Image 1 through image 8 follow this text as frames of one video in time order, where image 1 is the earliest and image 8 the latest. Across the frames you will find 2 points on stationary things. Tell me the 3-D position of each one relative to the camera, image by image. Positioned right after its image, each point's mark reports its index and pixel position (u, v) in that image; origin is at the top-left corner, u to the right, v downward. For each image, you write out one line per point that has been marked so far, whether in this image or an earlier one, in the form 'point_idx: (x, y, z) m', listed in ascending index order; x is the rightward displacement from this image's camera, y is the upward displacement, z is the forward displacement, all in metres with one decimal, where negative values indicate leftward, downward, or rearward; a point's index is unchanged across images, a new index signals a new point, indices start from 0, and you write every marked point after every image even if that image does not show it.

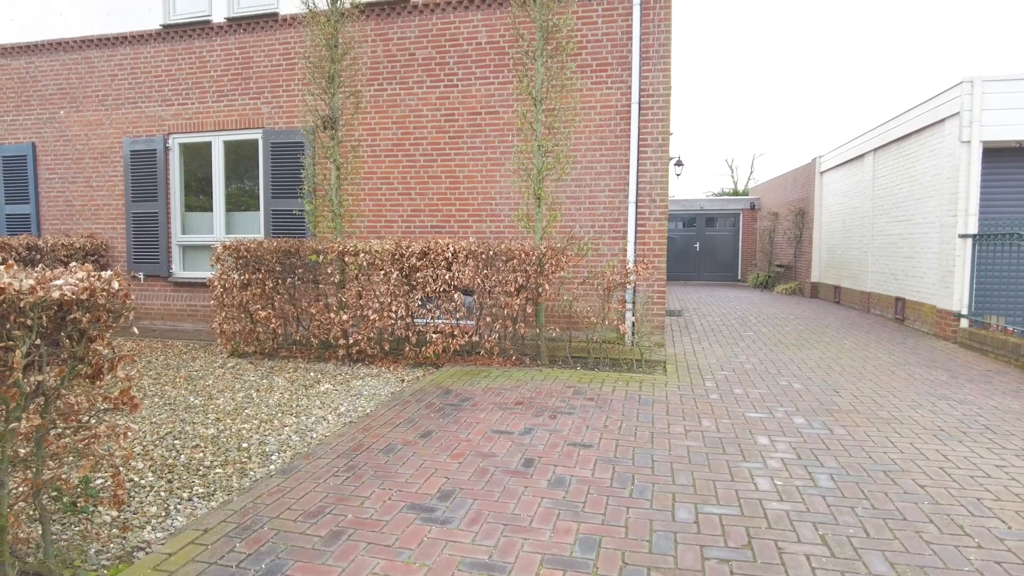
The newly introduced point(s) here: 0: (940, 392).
0: (+3.7, -0.9, +5.3) m
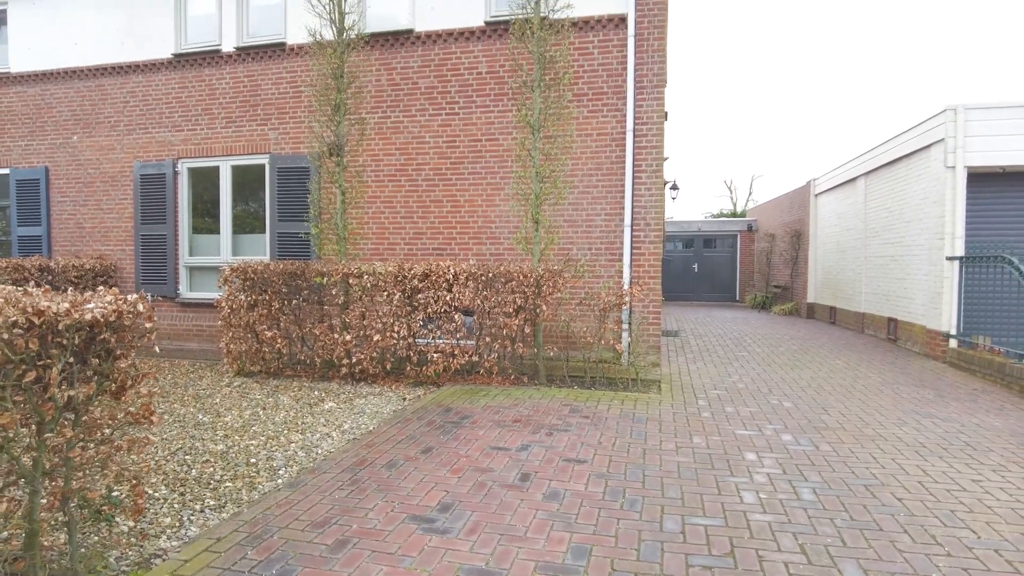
0: (+3.6, -1.1, +5.5) m
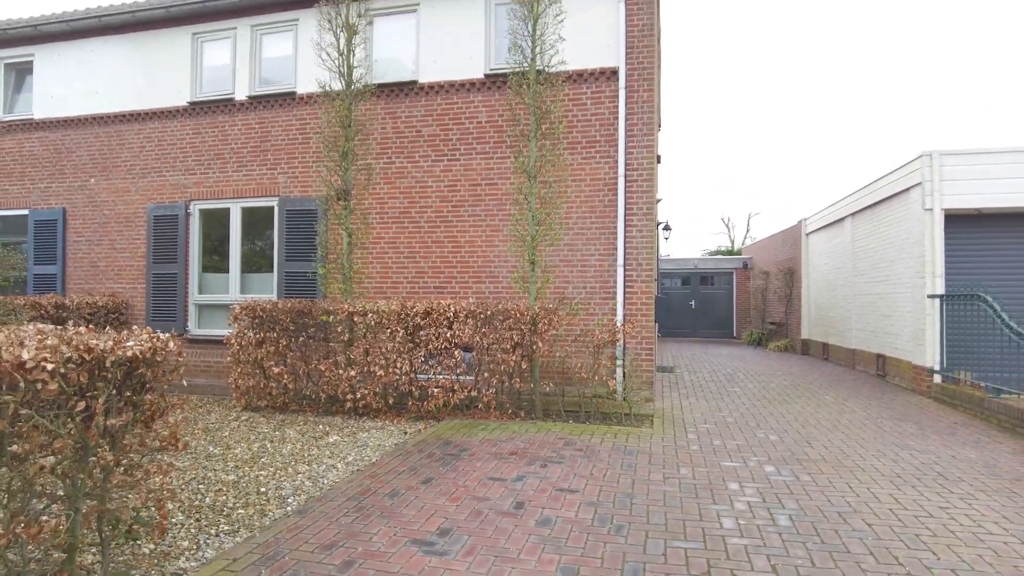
0: (+3.6, -1.4, +5.7) m
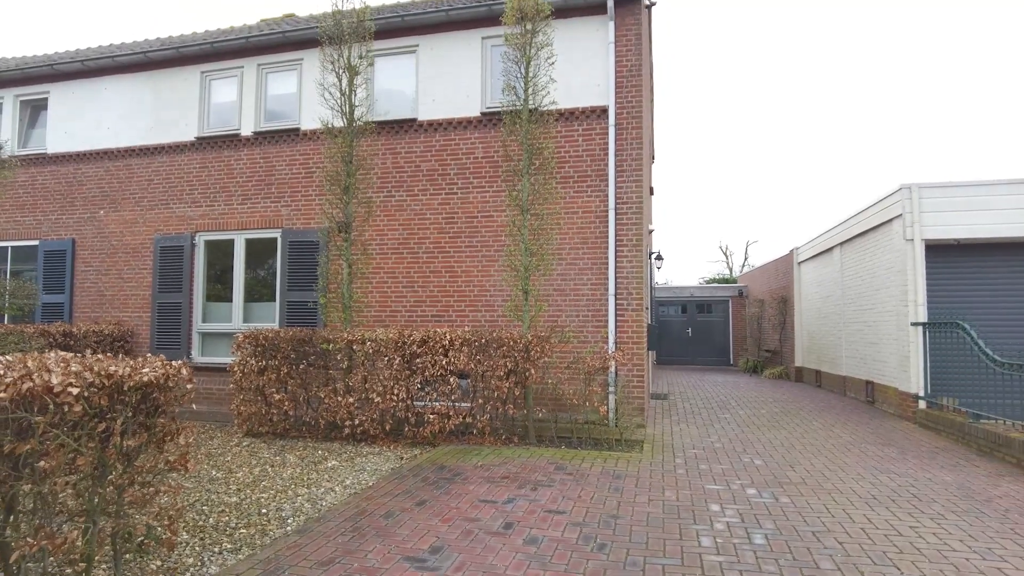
0: (+3.5, -1.7, +5.9) m
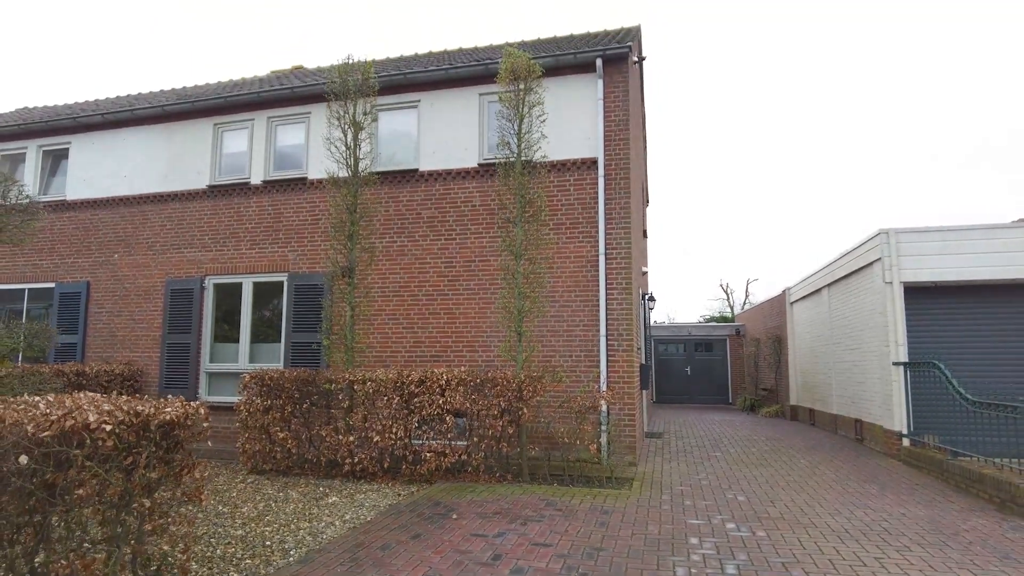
0: (+3.5, -2.1, +6.1) m
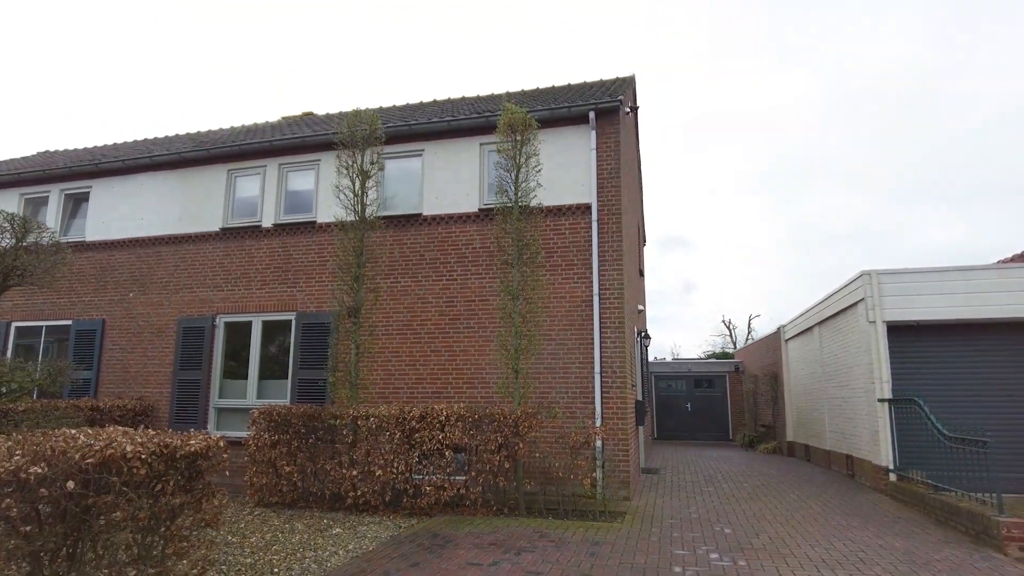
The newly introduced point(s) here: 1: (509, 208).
0: (+3.4, -2.5, +6.4) m
1: (0.0, +1.1, +8.7) m
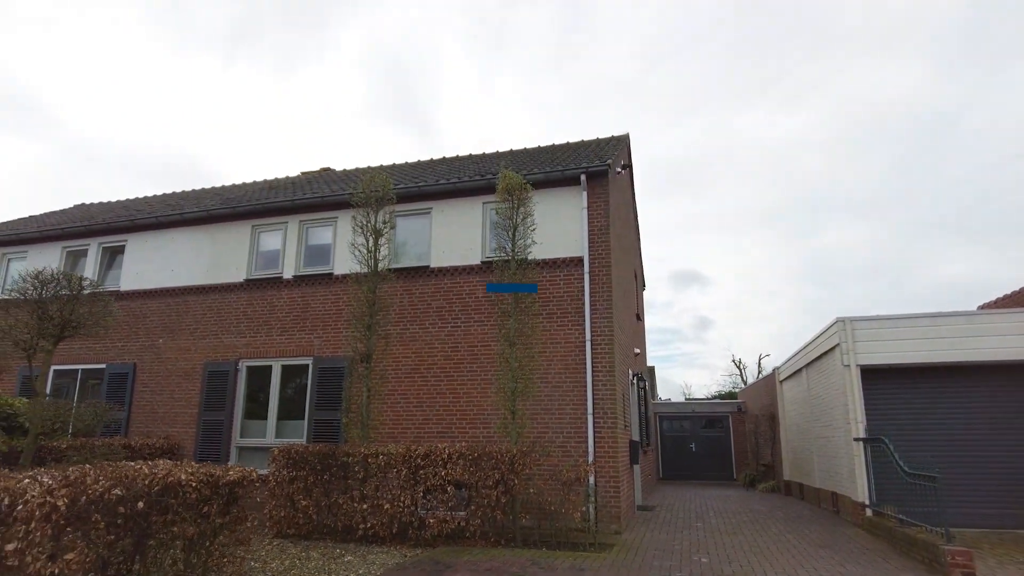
0: (+3.4, -3.1, +7.0) m
1: (-0.1, +0.4, +9.6) m
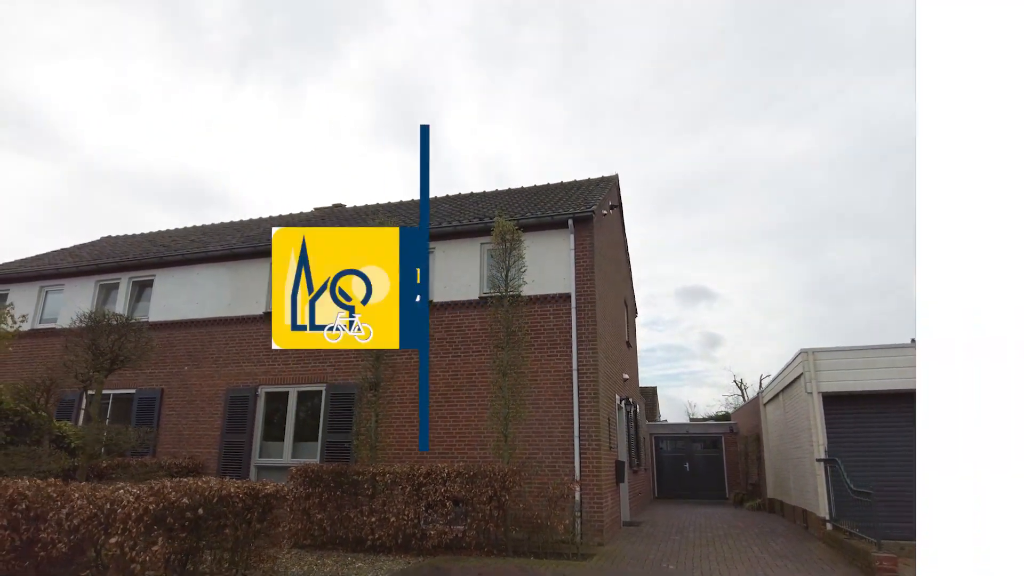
0: (+3.2, -3.6, +7.9) m
1: (-0.2, -0.2, +10.7) m
